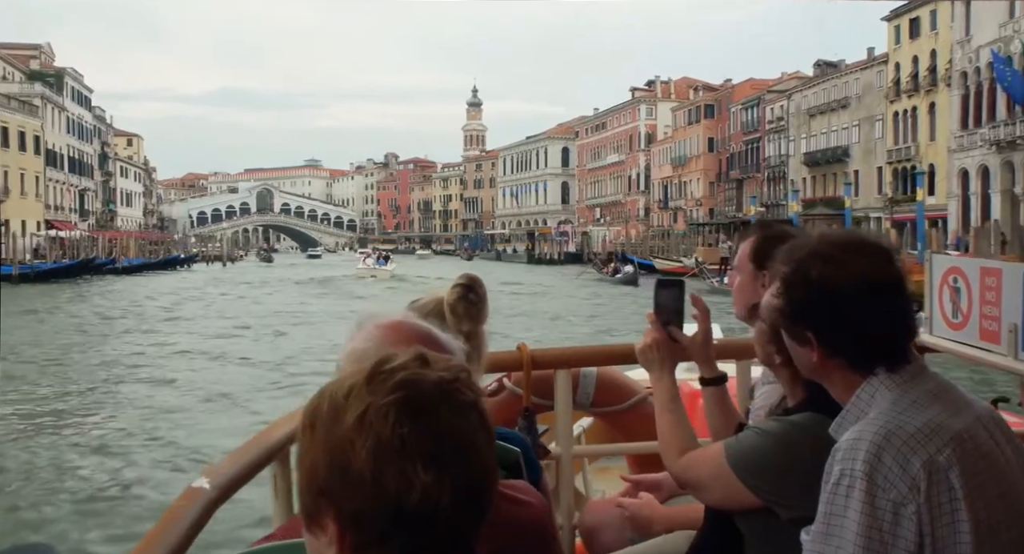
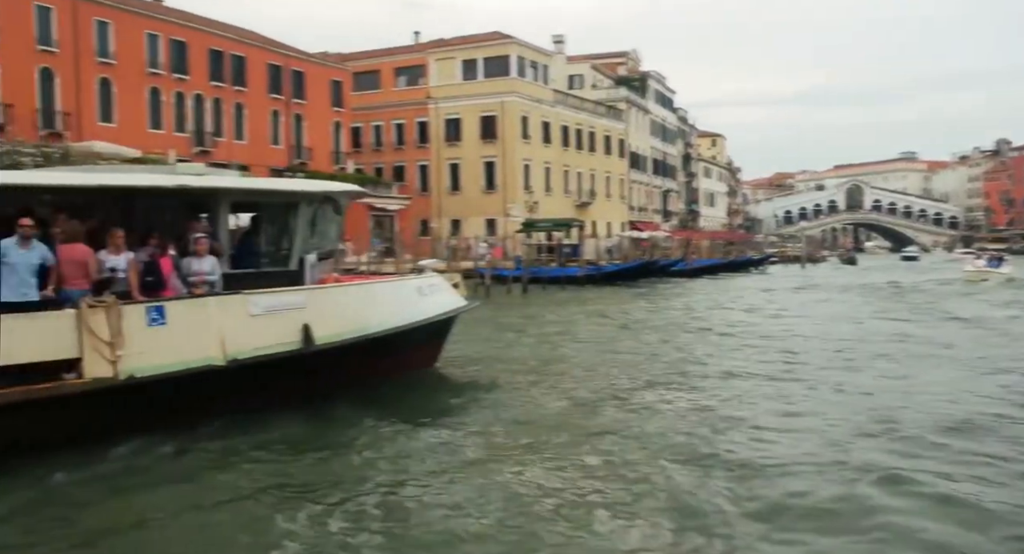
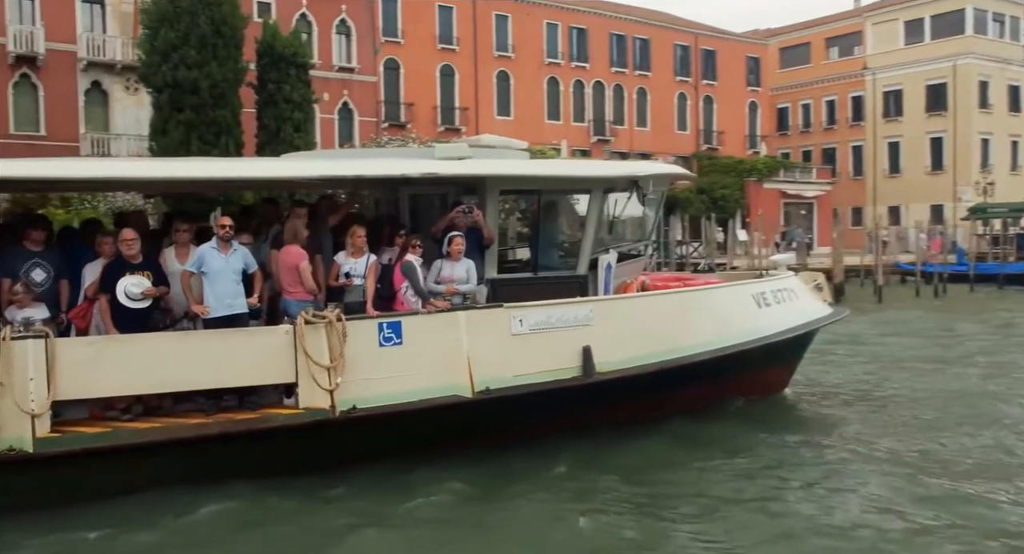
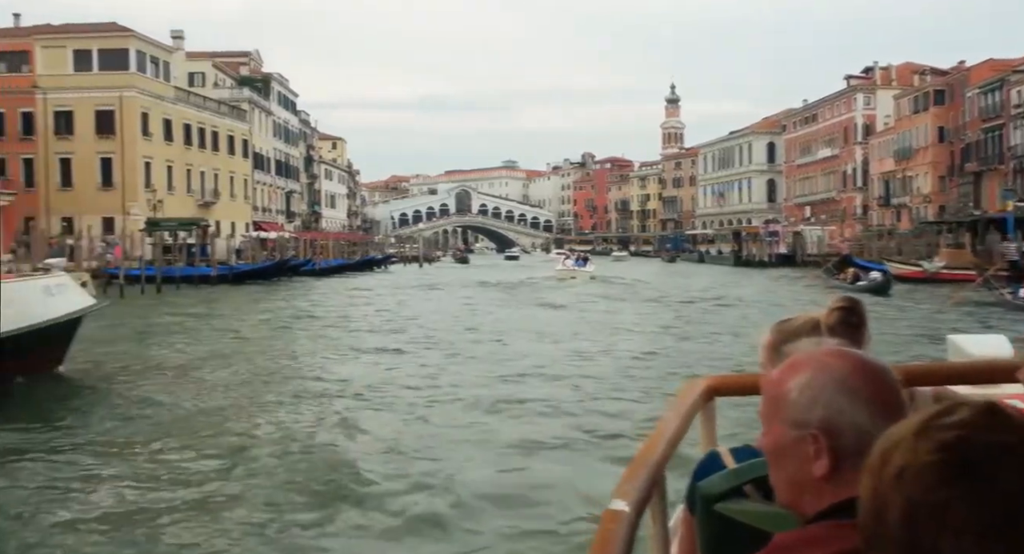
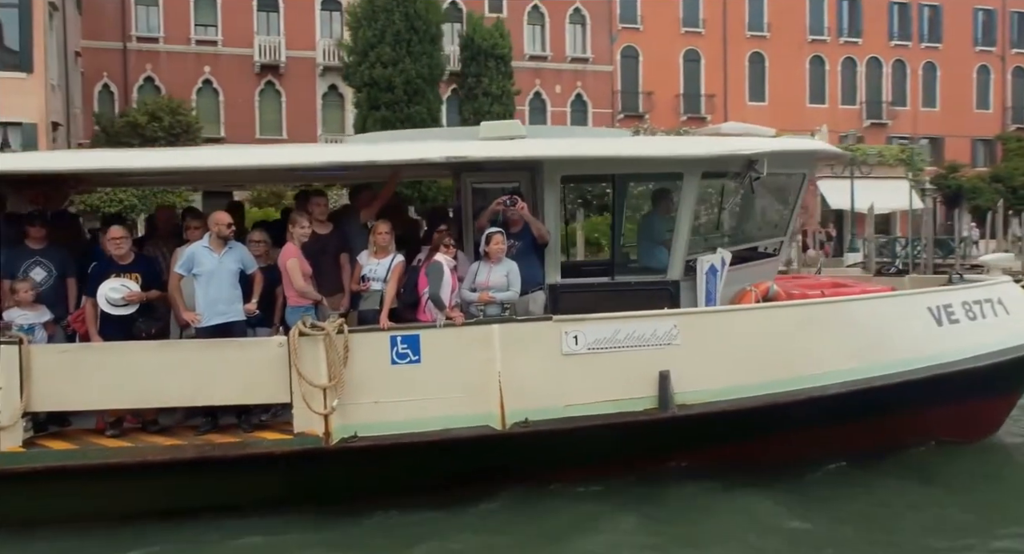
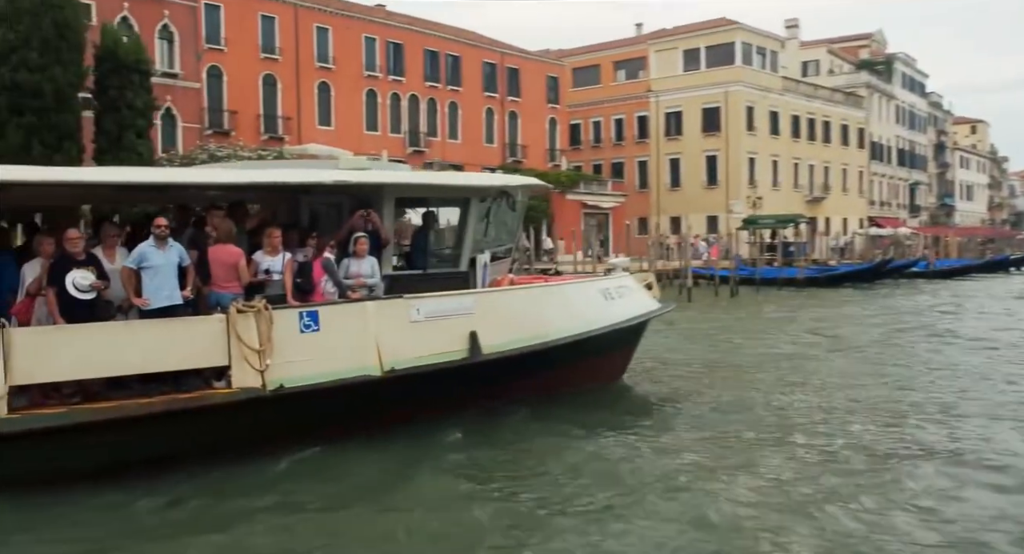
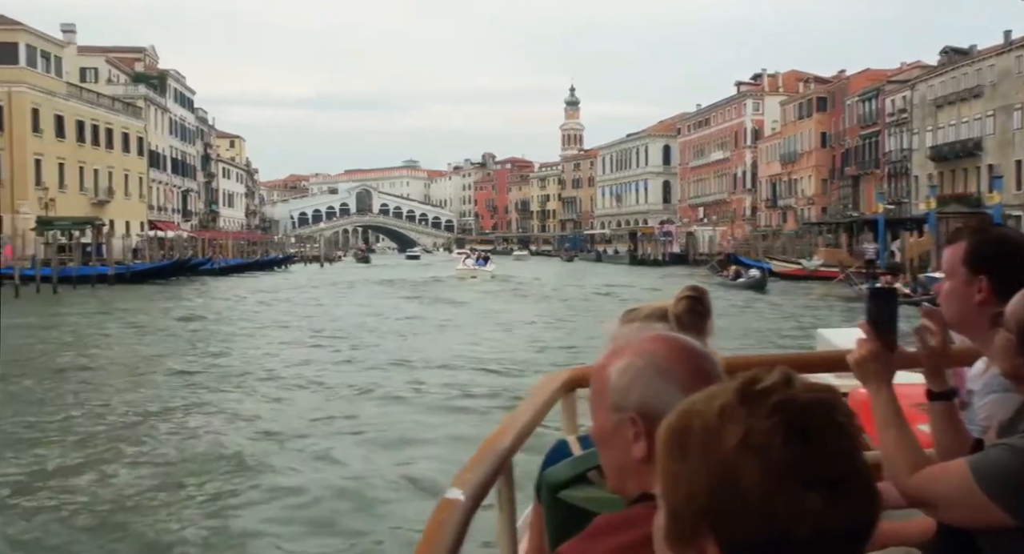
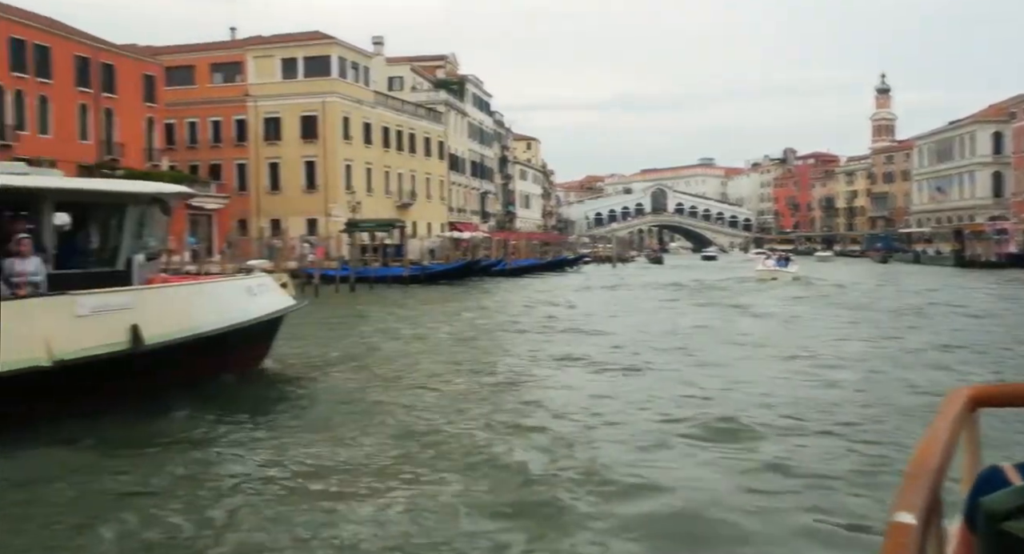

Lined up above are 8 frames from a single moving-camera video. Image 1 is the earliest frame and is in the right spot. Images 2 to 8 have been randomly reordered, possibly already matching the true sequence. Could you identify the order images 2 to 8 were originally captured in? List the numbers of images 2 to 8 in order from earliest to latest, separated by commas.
7, 4, 8, 2, 6, 3, 5
